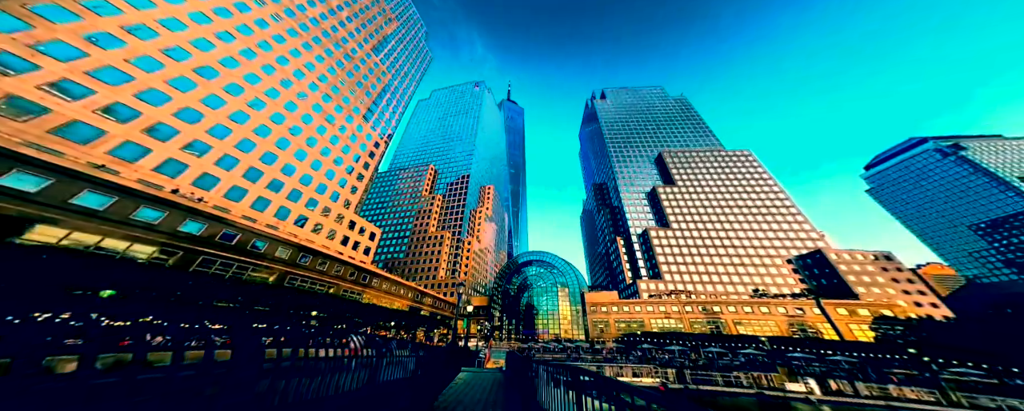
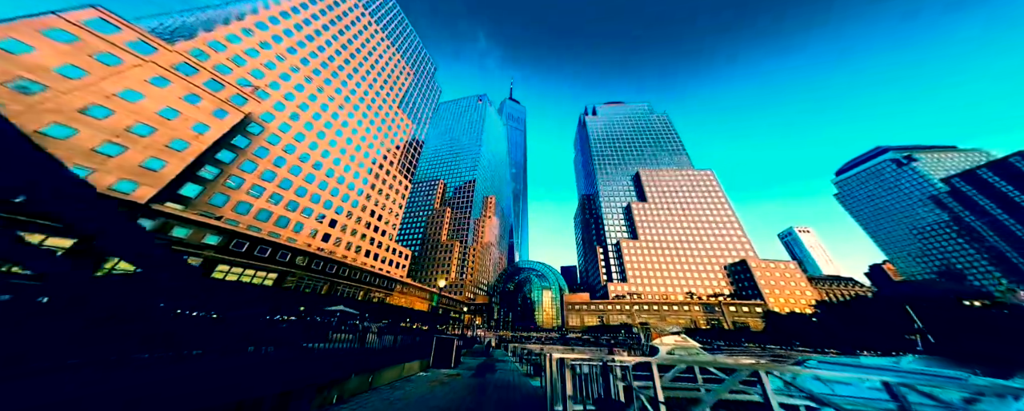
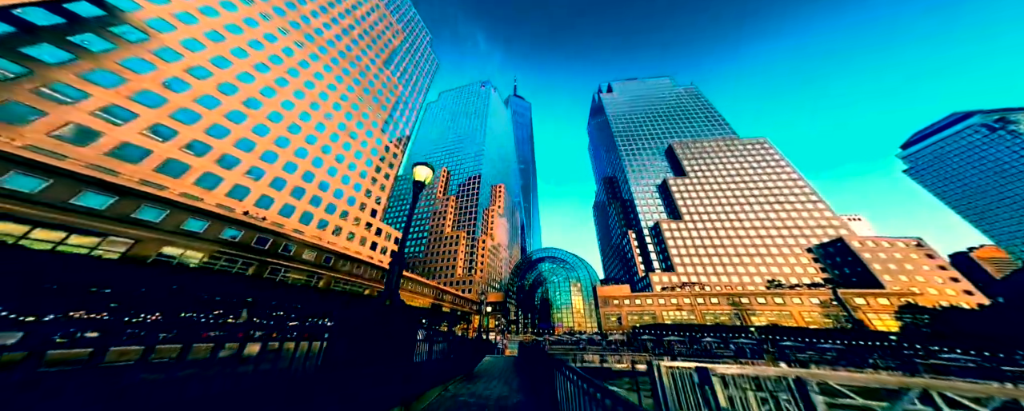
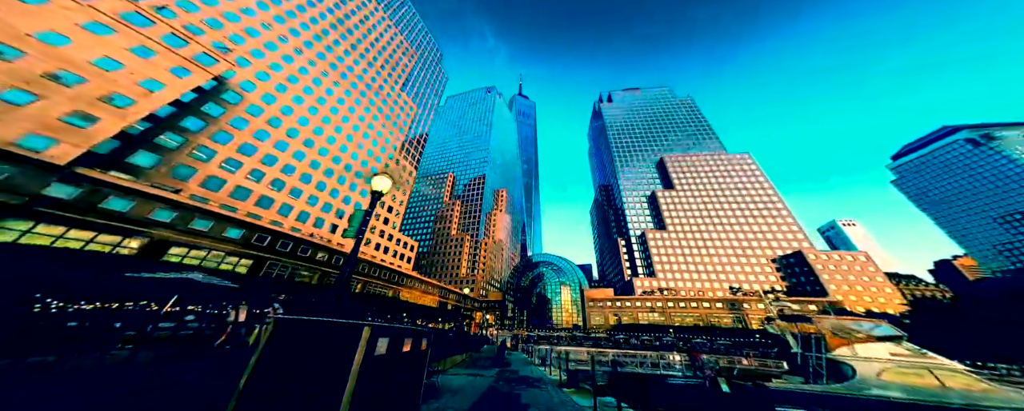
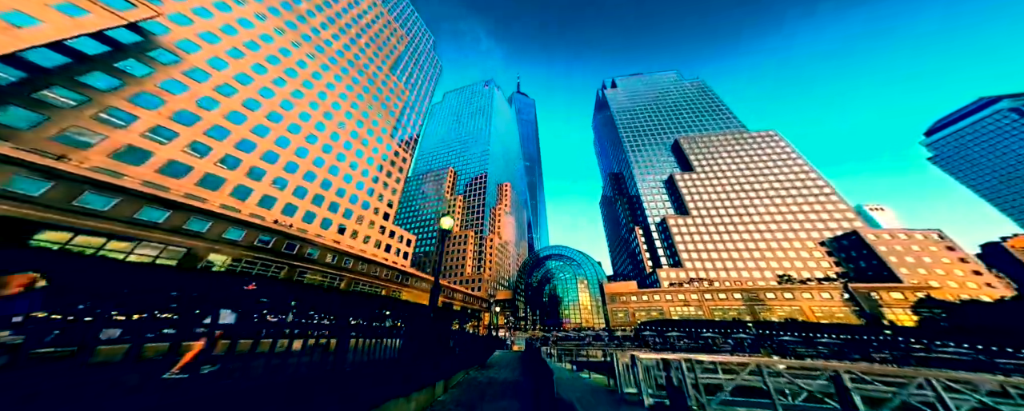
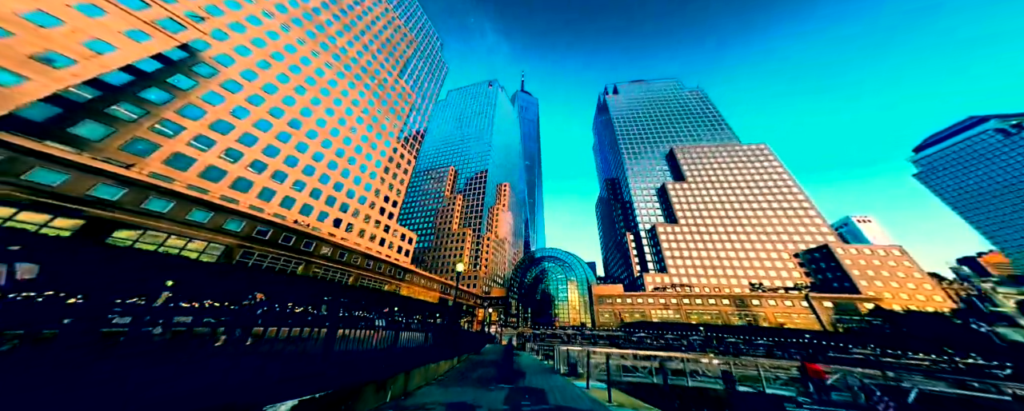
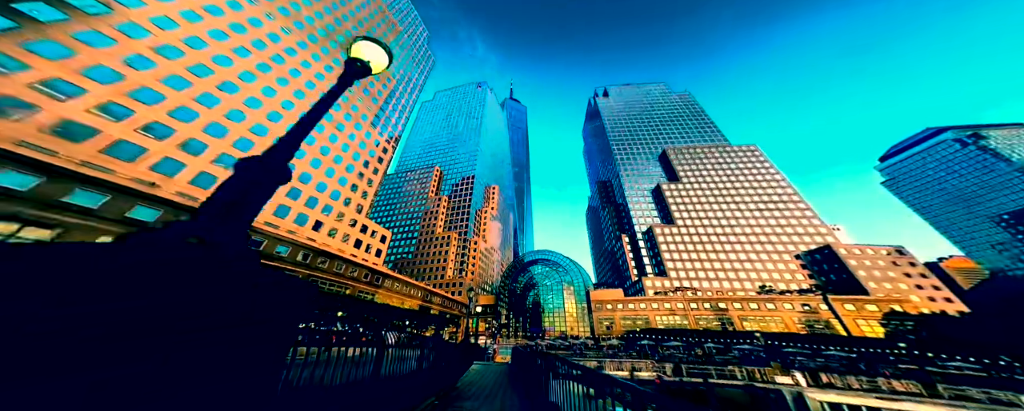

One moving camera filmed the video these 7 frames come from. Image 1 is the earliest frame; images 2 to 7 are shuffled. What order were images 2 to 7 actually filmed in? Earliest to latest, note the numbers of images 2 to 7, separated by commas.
7, 3, 5, 6, 4, 2
